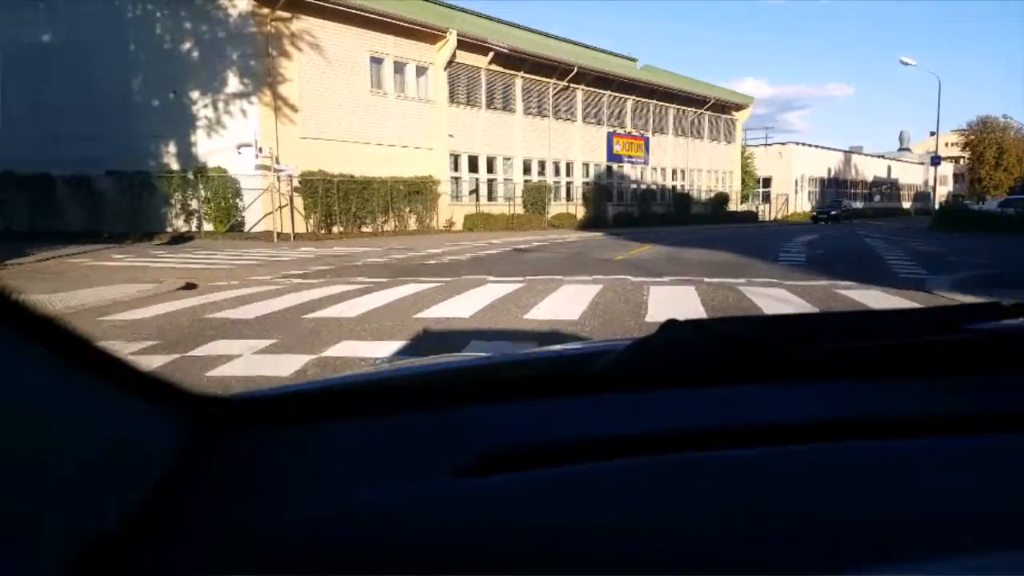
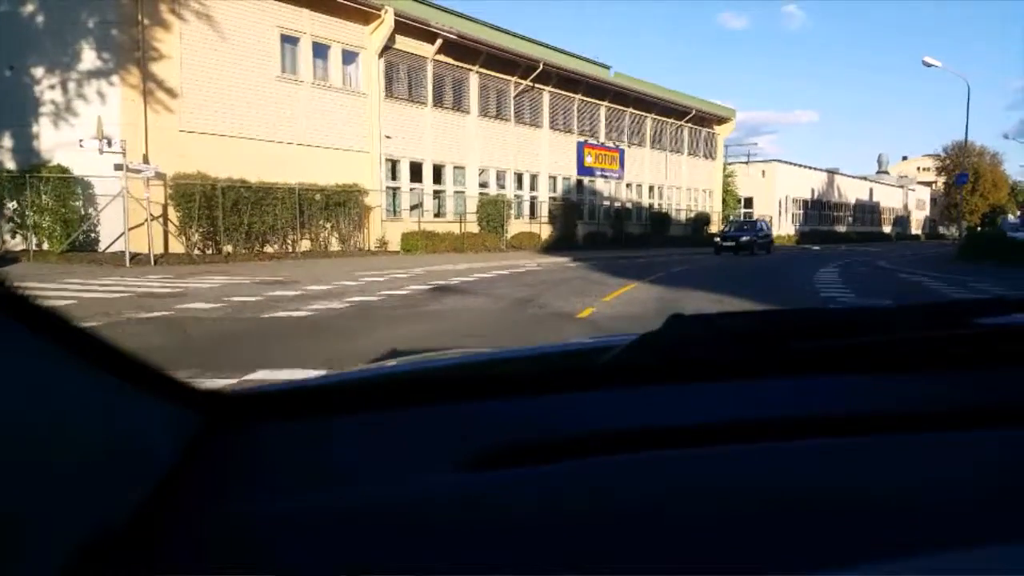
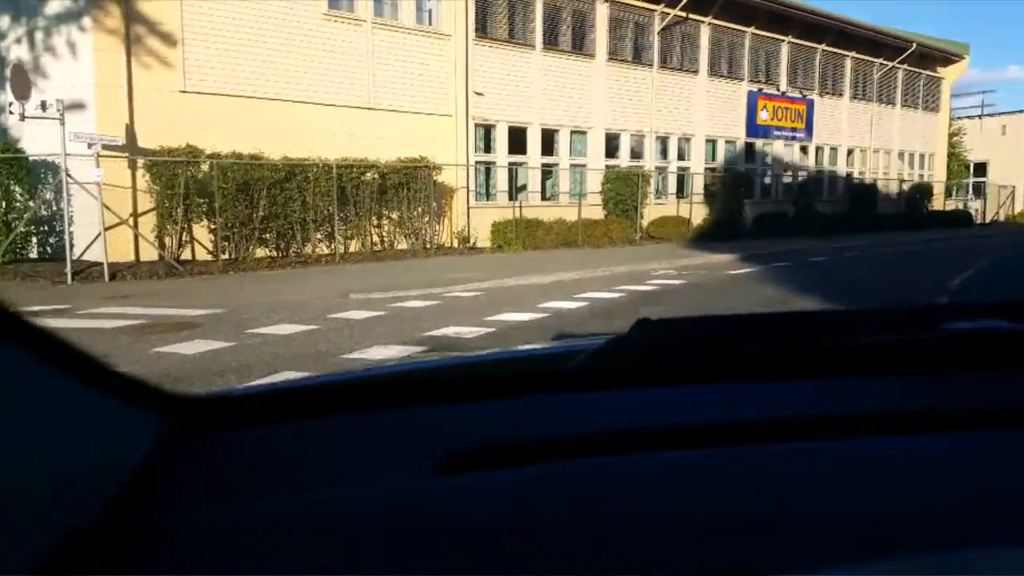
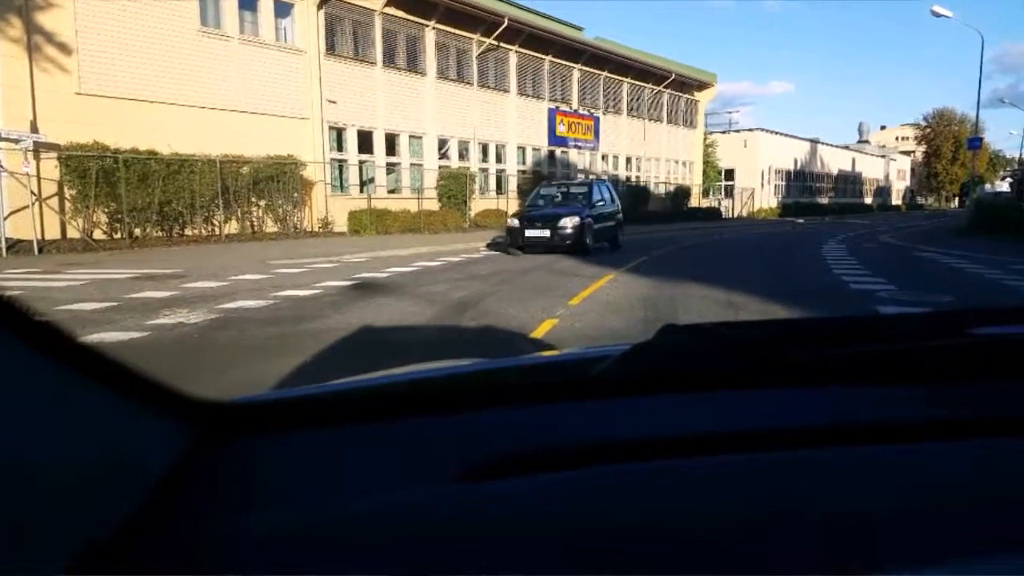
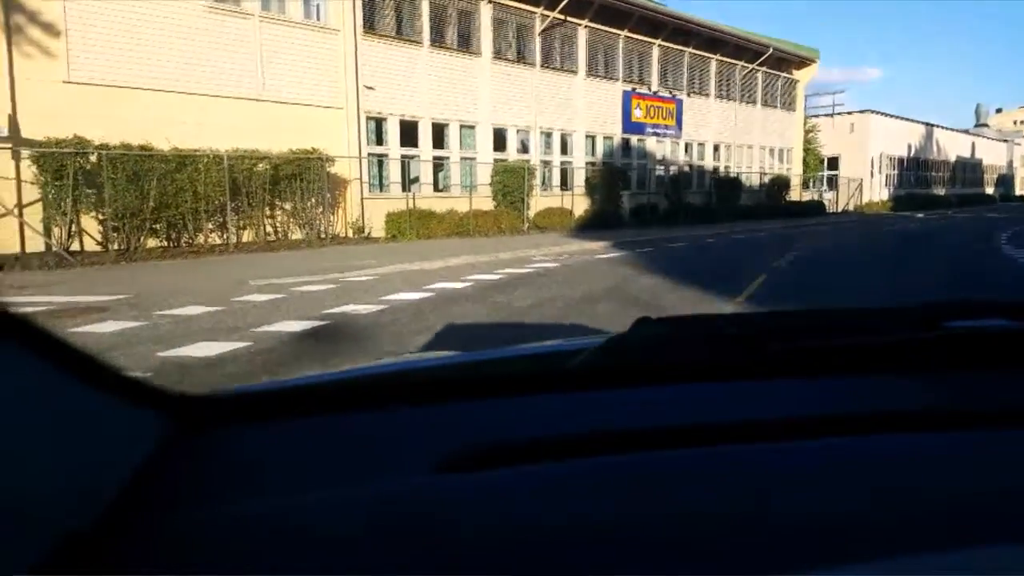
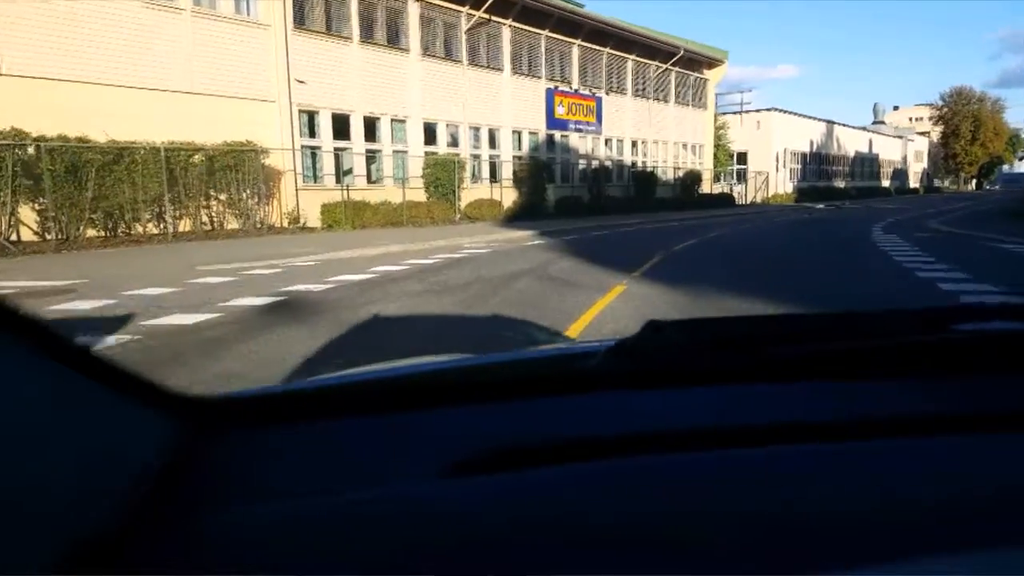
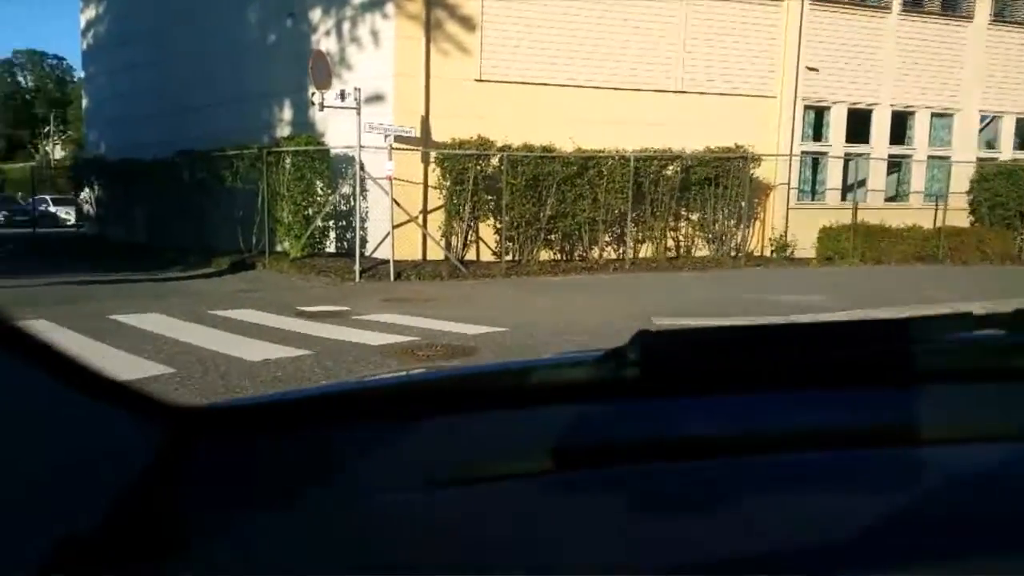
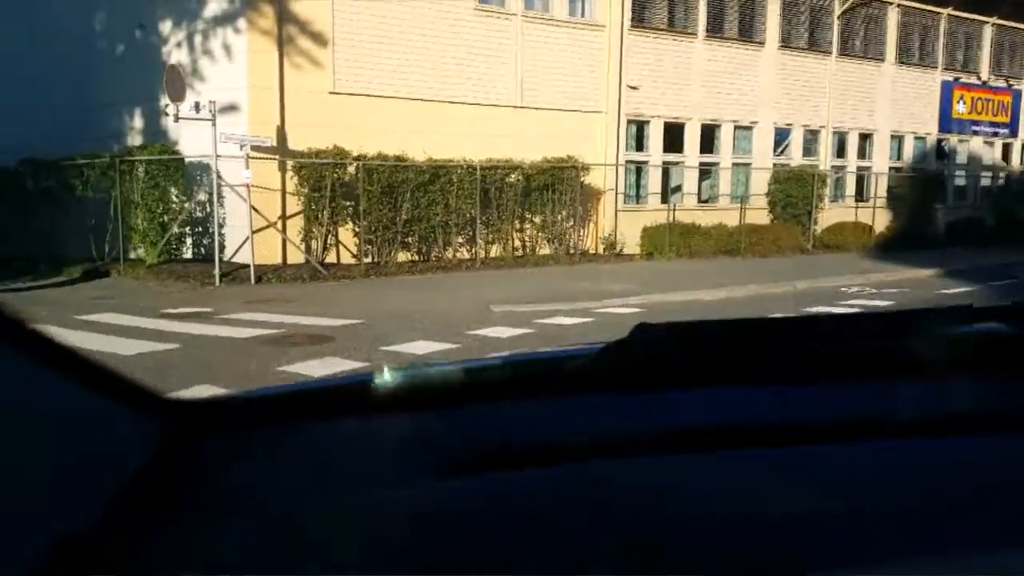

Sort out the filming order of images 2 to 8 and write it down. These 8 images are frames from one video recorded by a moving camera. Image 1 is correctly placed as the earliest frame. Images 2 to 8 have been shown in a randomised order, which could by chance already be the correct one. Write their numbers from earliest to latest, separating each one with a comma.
2, 4, 6, 5, 3, 8, 7
